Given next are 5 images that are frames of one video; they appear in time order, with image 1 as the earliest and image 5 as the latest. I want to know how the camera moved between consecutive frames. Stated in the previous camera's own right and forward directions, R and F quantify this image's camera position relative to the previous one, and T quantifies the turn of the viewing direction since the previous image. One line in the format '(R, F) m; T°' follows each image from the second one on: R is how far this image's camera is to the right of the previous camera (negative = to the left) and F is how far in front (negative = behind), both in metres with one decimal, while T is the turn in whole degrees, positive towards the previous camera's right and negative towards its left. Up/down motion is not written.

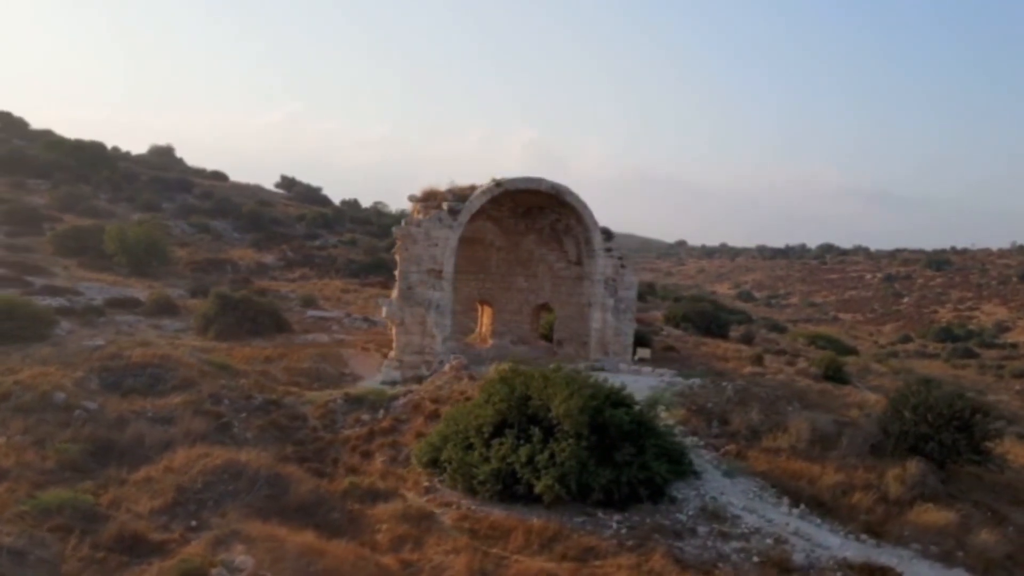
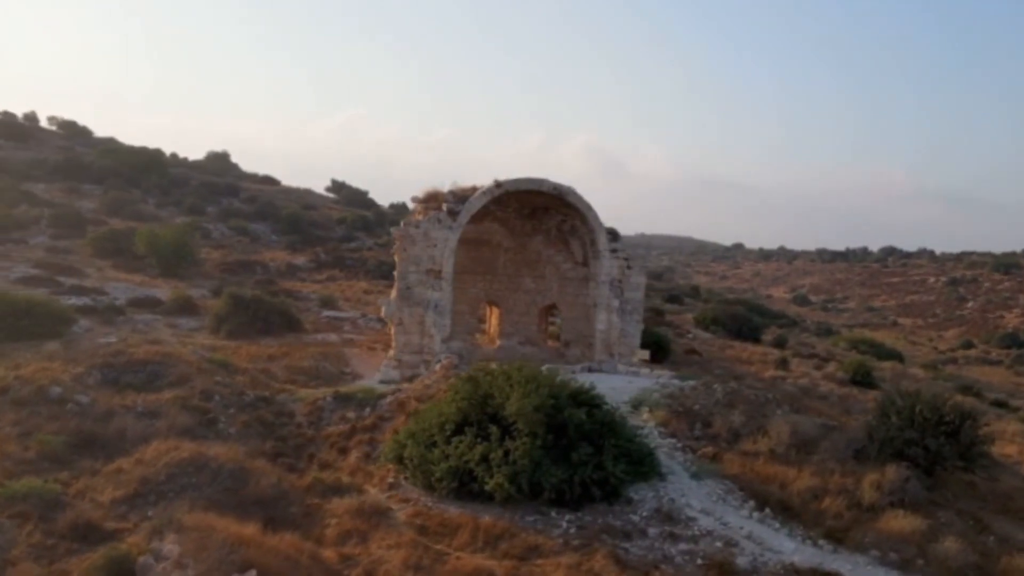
(+1.1, 0.0) m; -4°
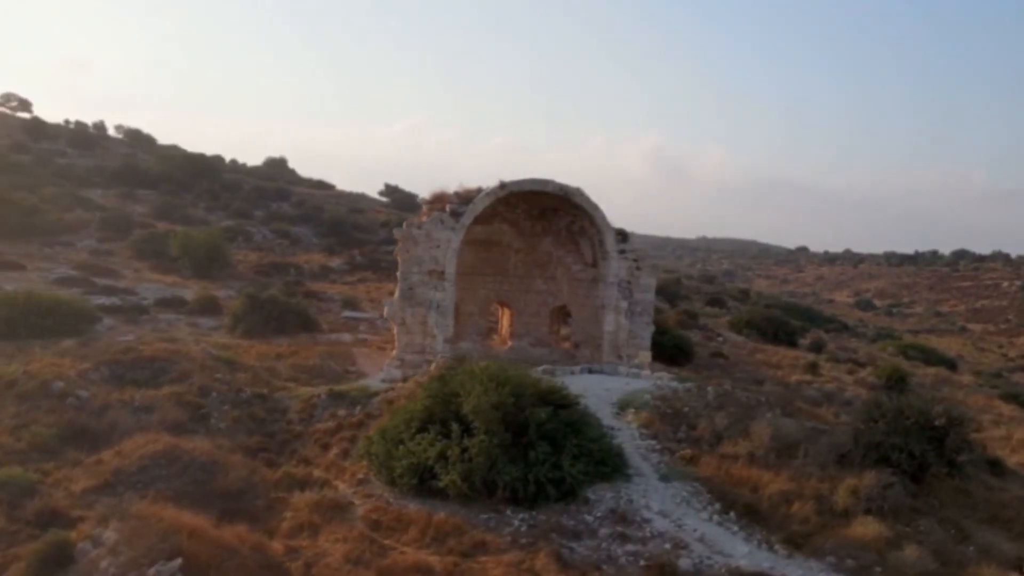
(+1.1, 0.0) m; -4°
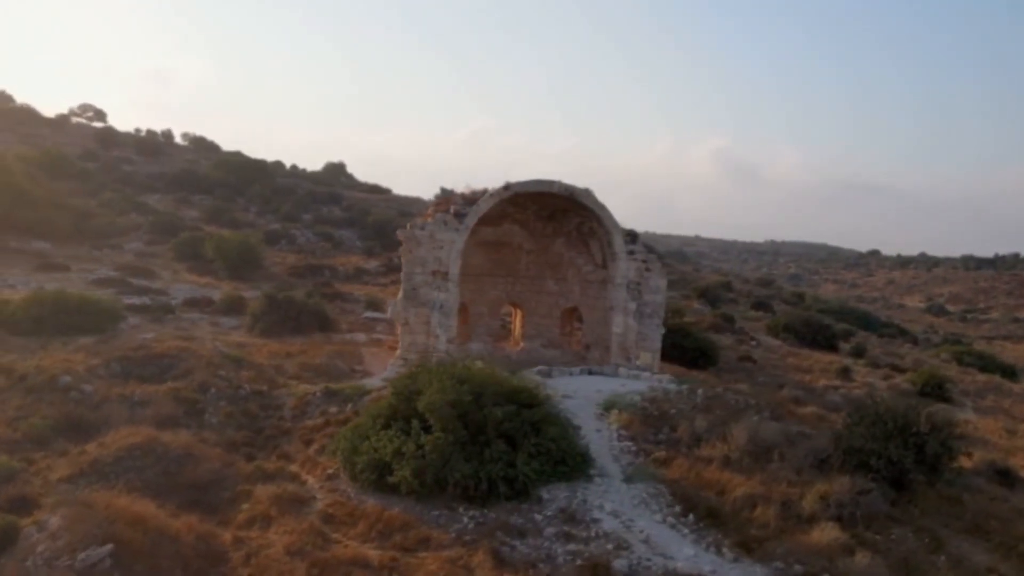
(+1.2, 0.0) m; -5°
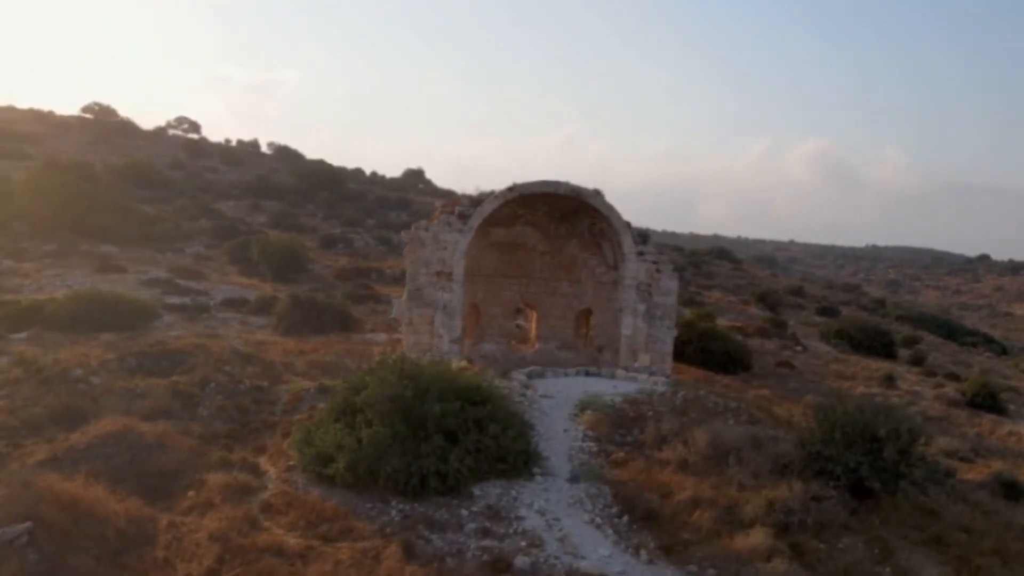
(+1.7, +0.1) m; -6°
